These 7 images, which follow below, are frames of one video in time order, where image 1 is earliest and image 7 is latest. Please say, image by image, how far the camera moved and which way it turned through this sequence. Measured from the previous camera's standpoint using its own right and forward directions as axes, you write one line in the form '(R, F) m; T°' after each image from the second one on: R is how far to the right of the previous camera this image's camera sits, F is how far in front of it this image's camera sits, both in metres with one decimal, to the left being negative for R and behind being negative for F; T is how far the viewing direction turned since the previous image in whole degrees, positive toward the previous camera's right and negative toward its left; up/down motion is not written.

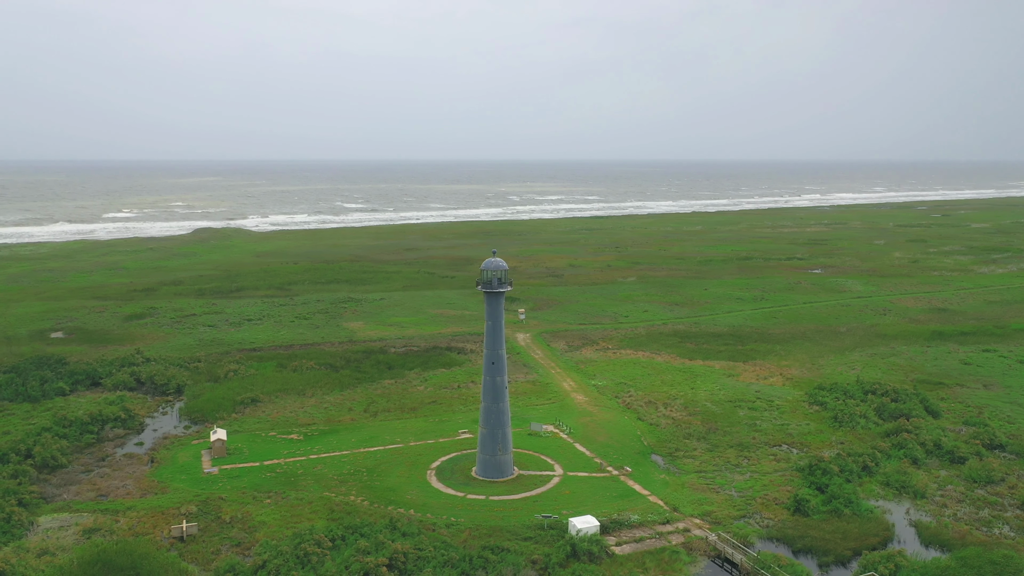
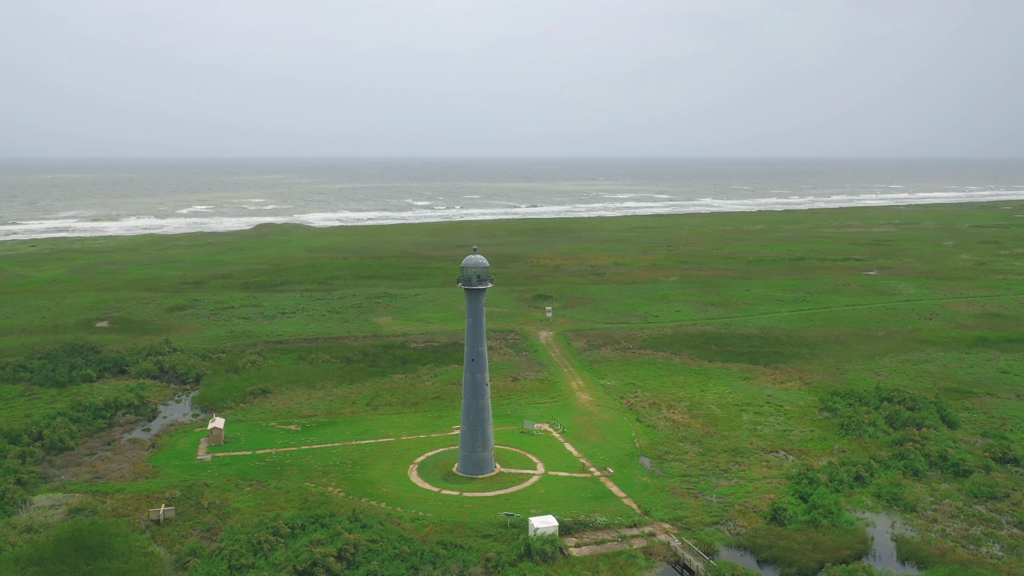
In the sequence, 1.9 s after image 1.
(+2.7, +0.1) m; -6°
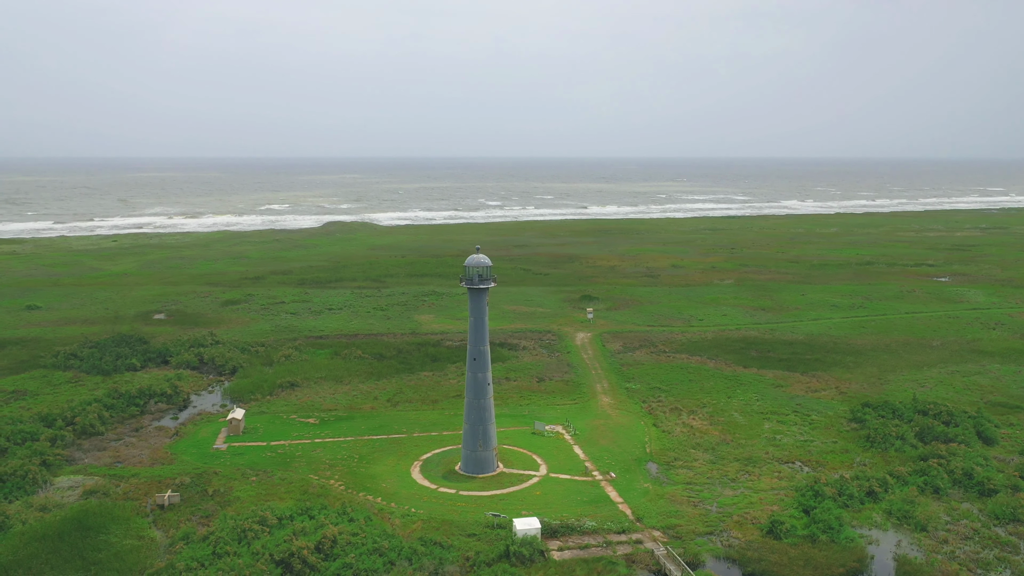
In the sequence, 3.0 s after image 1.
(+2.2, +0.2) m; -6°
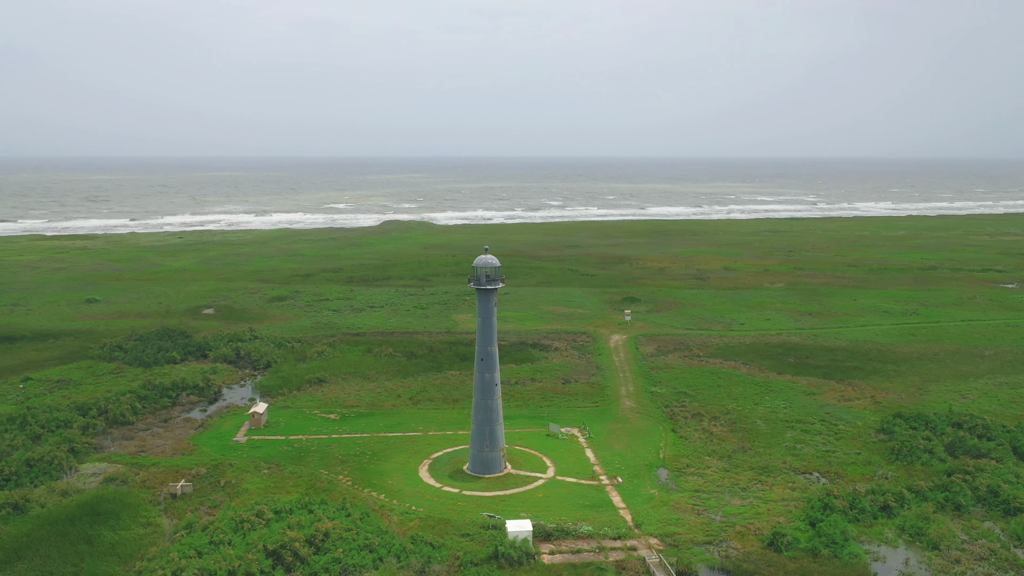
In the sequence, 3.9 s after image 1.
(+1.7, +0.1) m; -5°
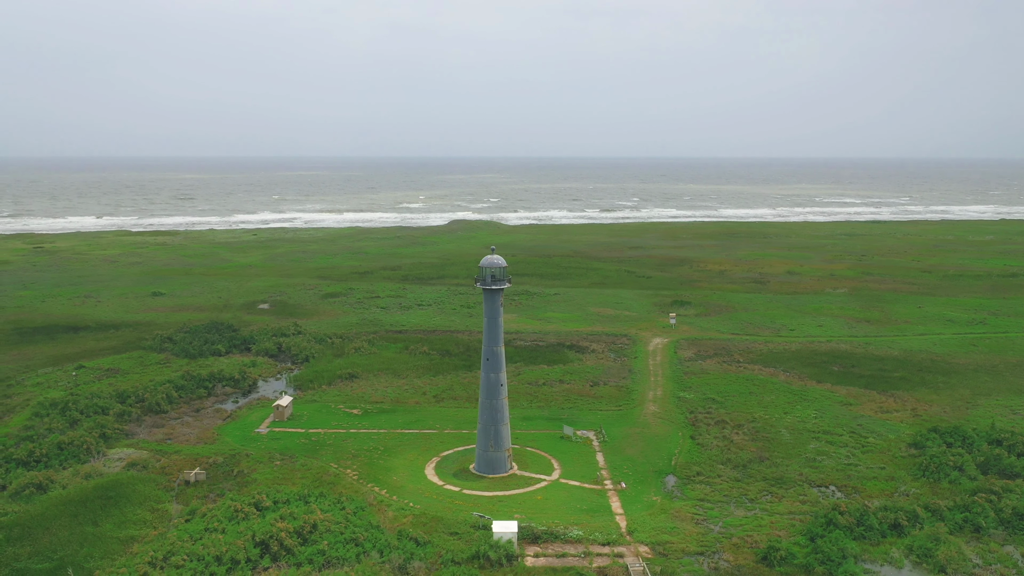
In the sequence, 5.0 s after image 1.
(+2.2, +0.2) m; -6°
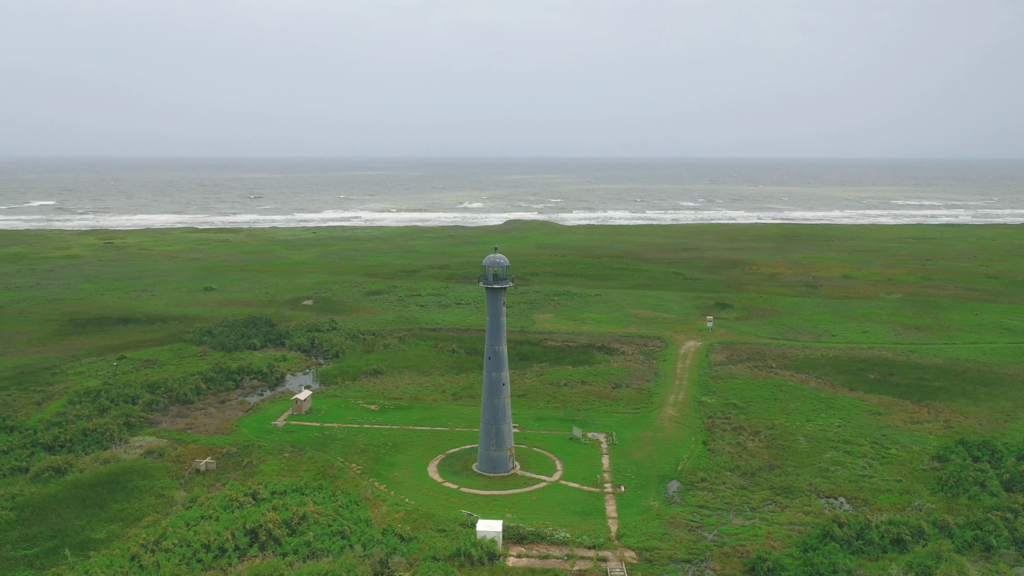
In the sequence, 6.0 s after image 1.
(+1.9, +0.2) m; -5°
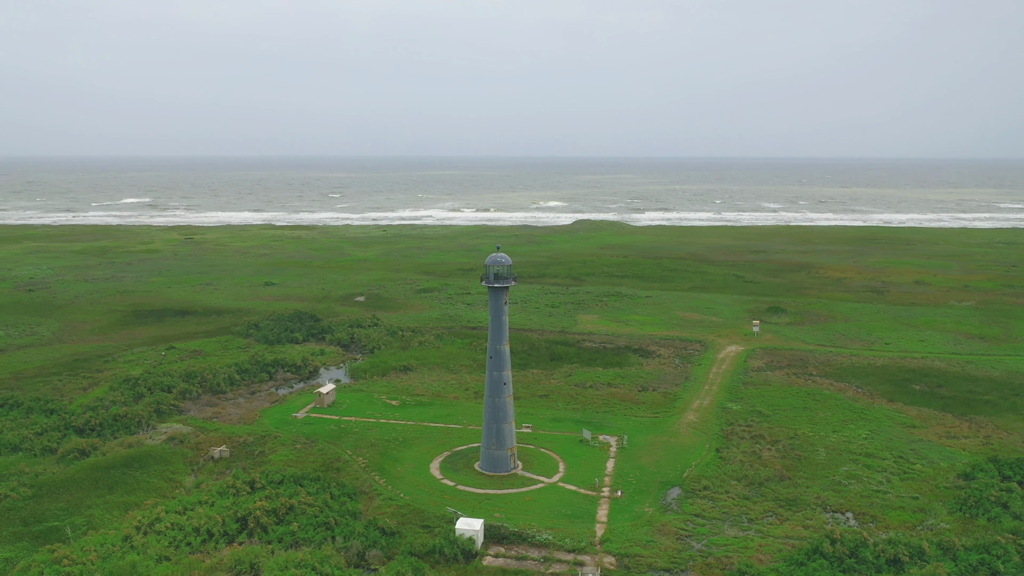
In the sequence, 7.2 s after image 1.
(+2.4, +0.2) m; -6°
